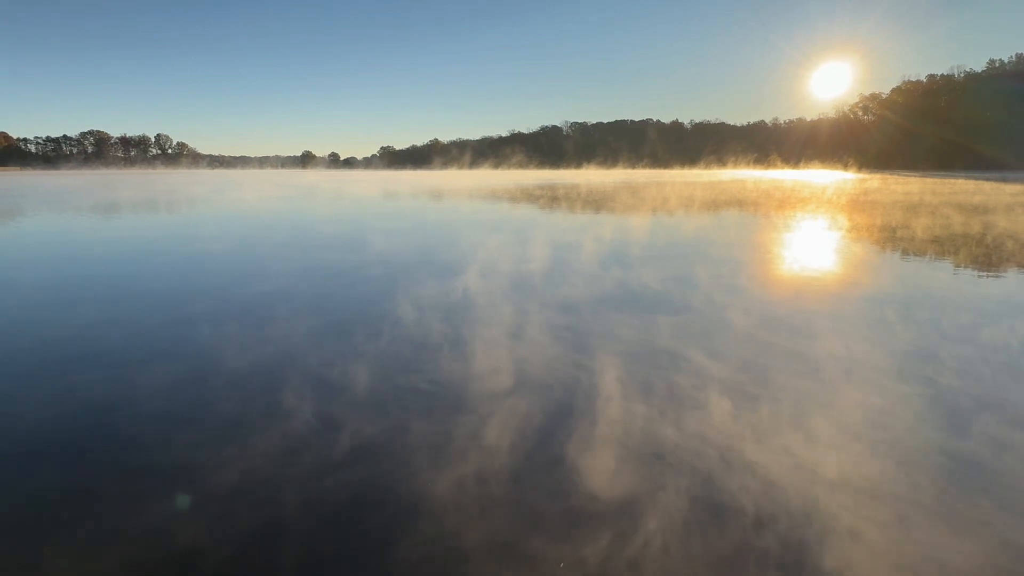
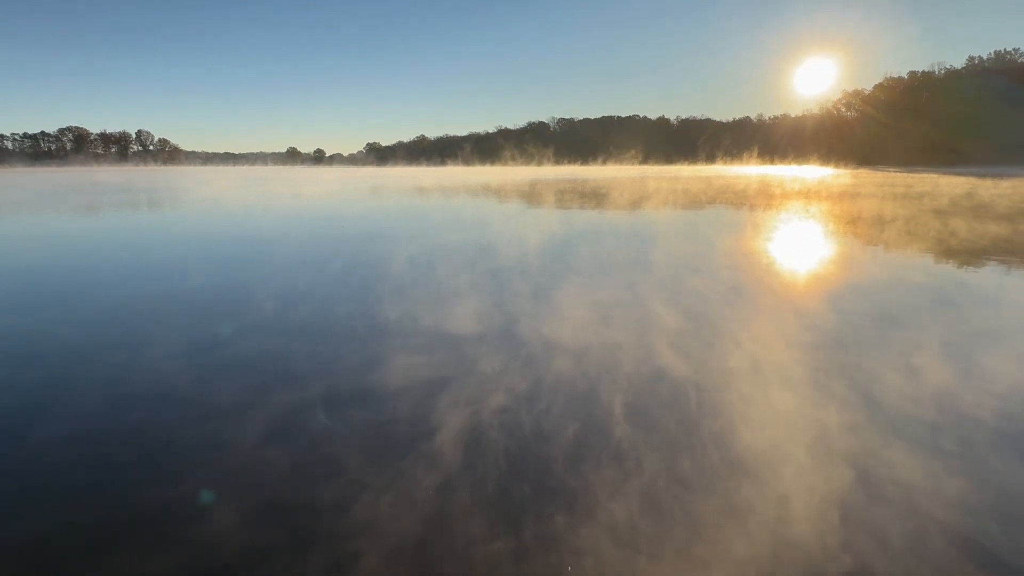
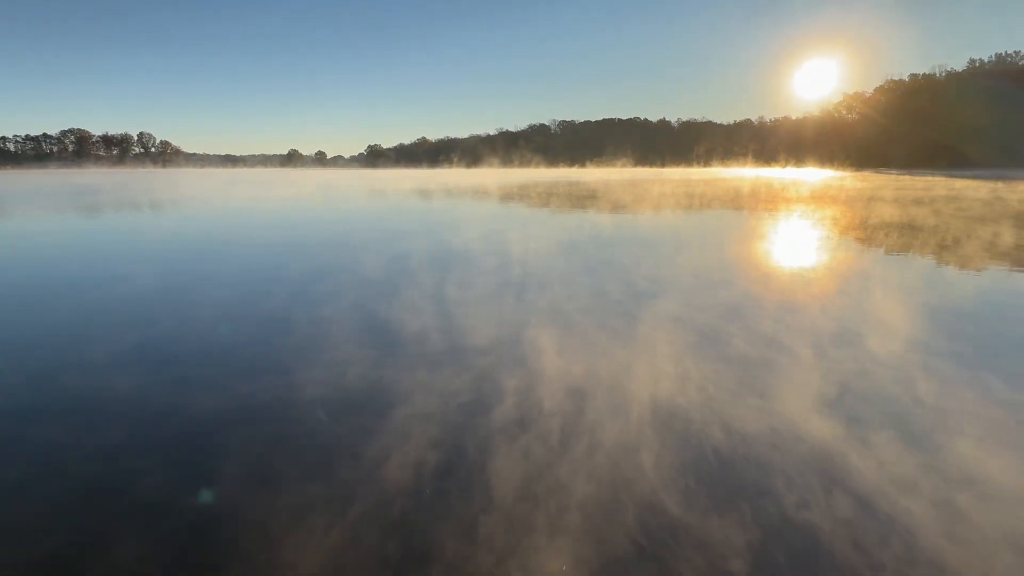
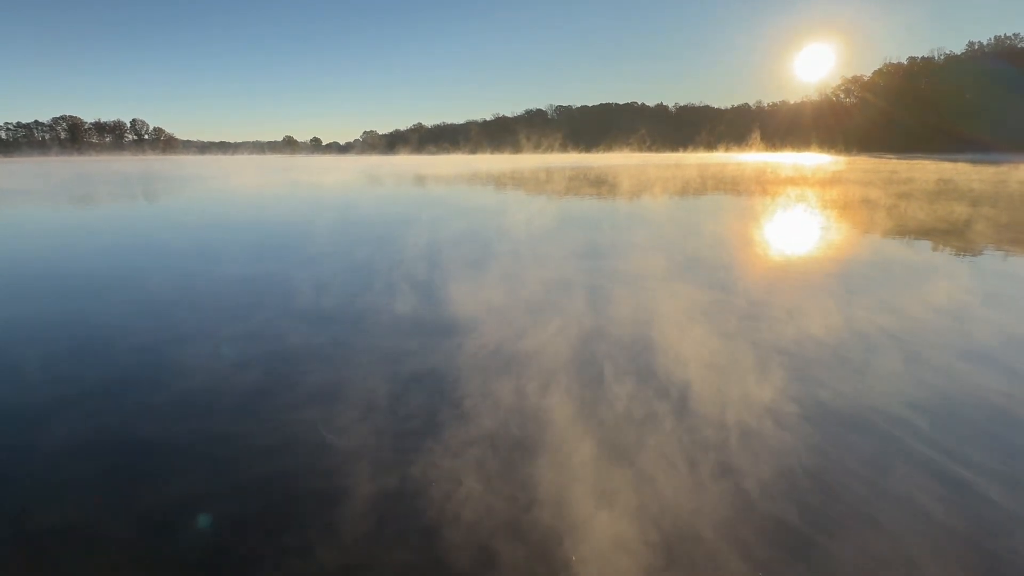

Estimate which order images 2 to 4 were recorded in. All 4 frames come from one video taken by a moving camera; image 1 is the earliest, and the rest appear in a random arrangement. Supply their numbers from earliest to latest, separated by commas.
3, 2, 4
